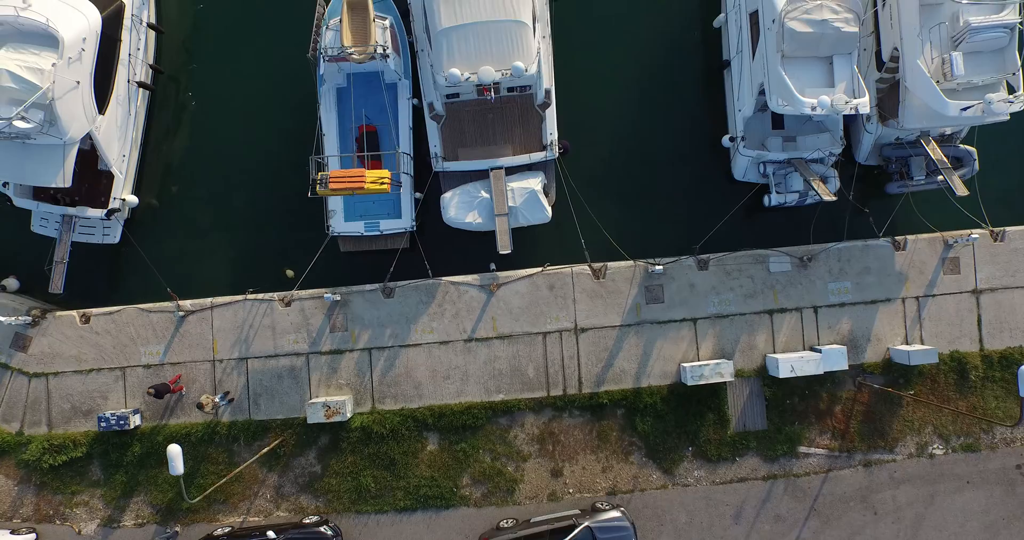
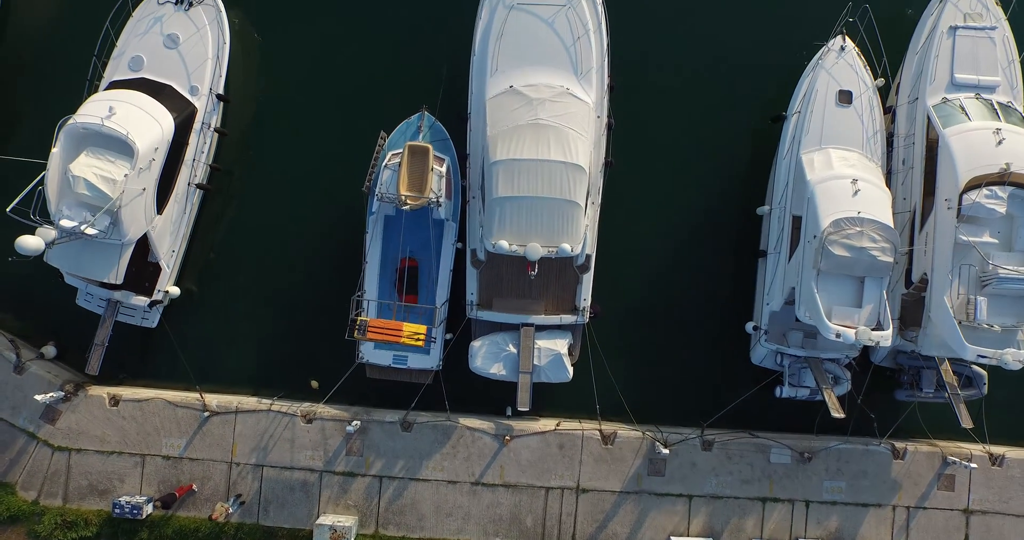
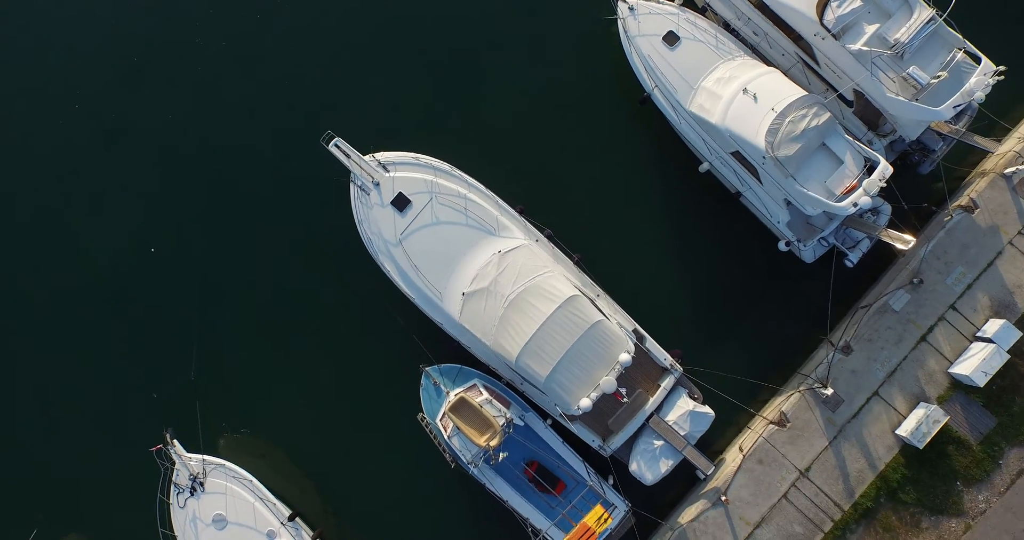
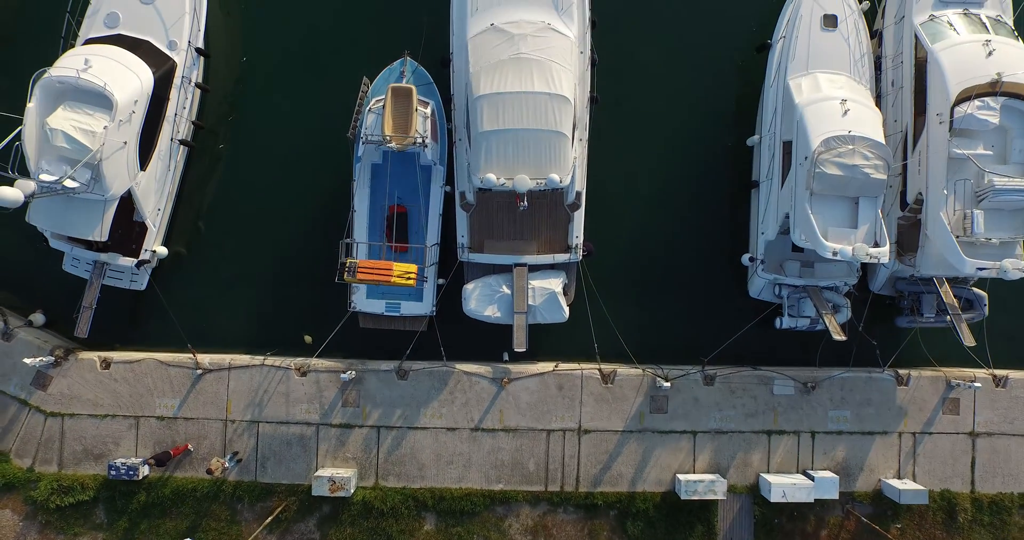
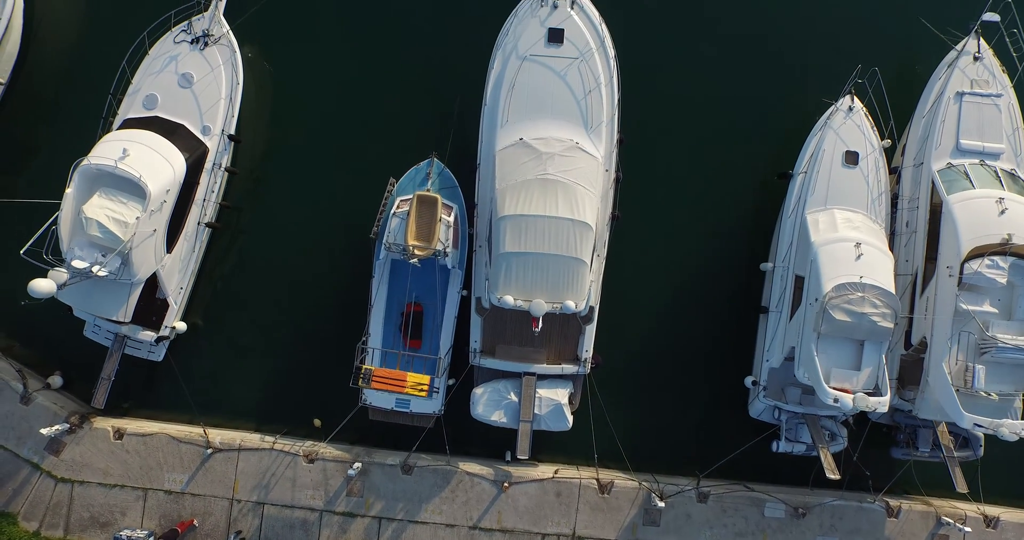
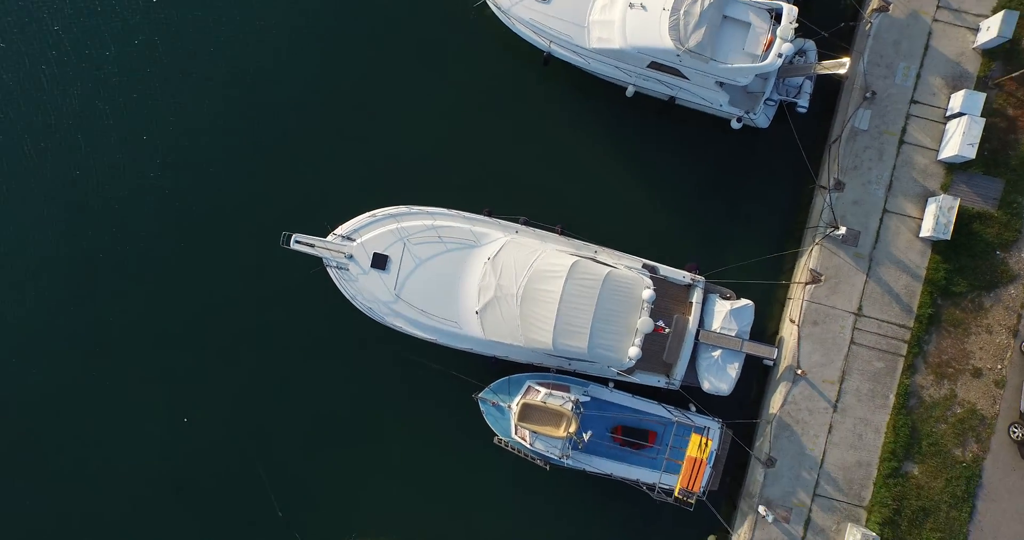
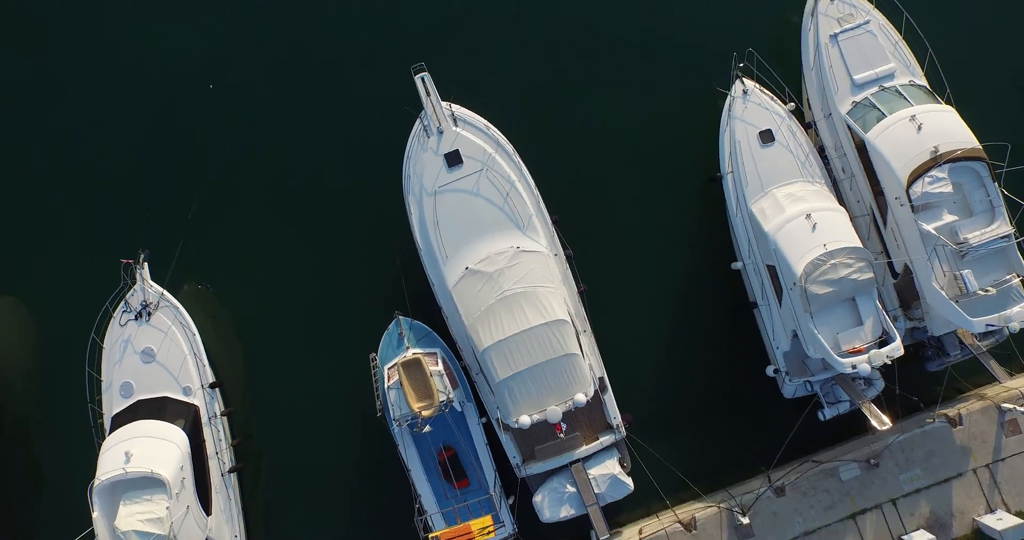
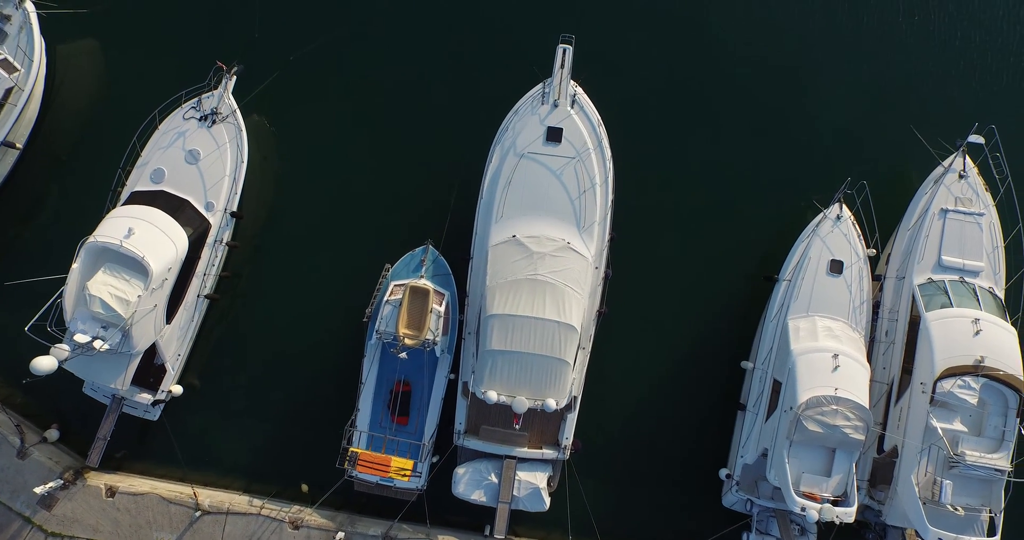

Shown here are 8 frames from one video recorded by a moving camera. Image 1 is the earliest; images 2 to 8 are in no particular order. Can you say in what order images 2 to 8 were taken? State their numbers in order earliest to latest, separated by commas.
4, 2, 5, 8, 7, 3, 6
